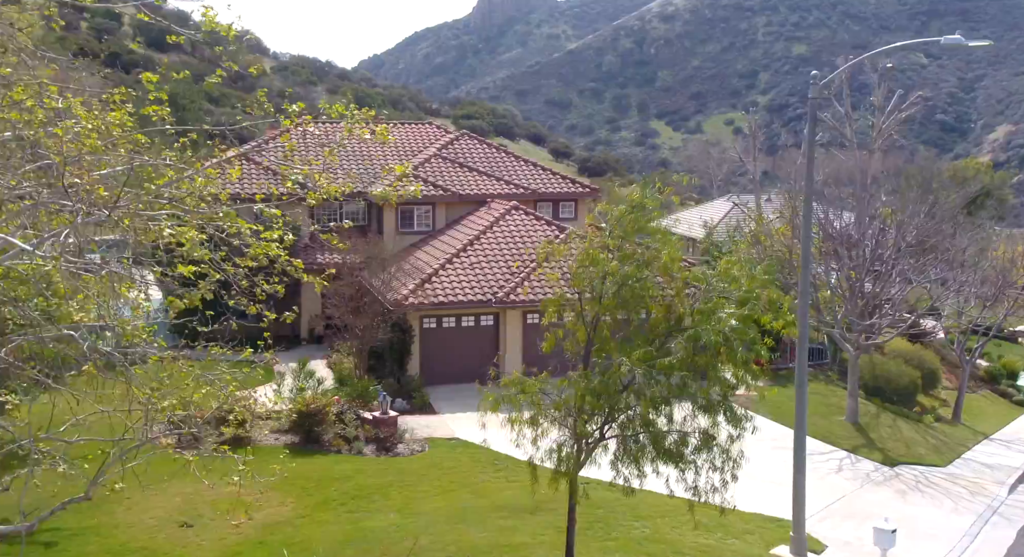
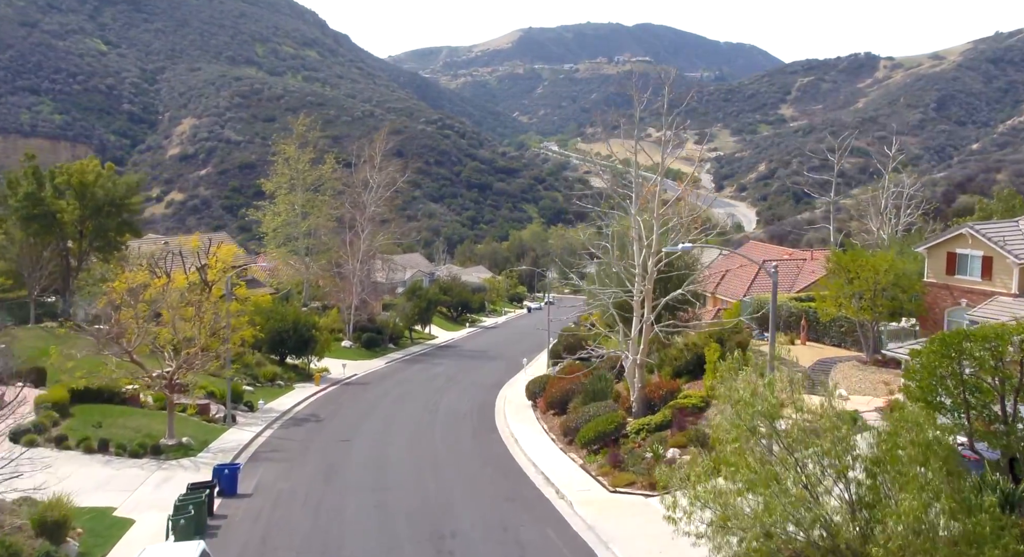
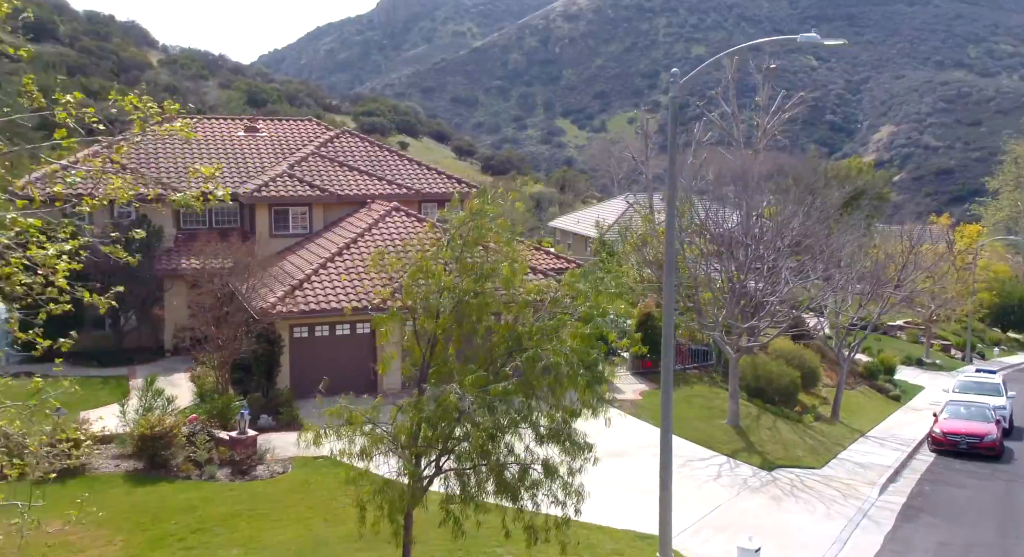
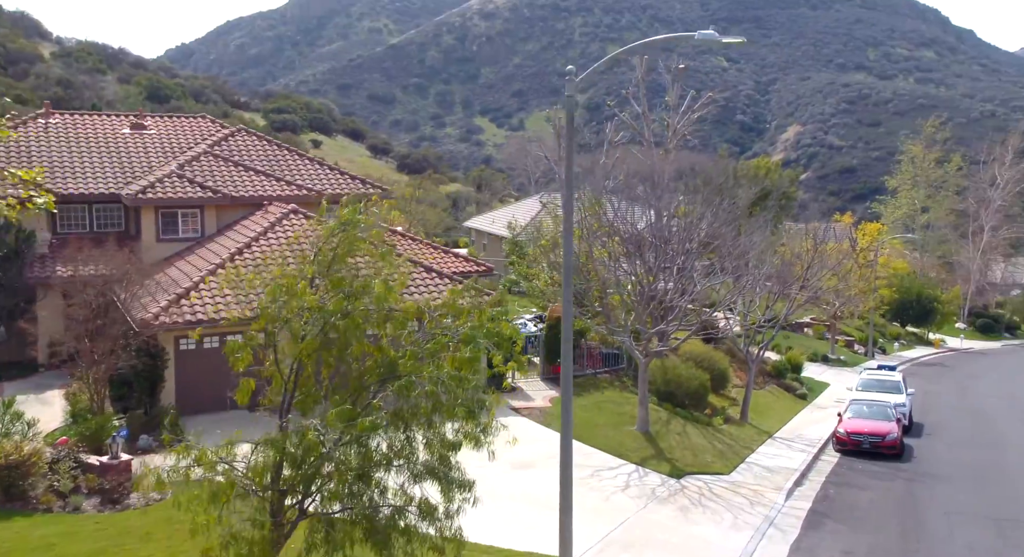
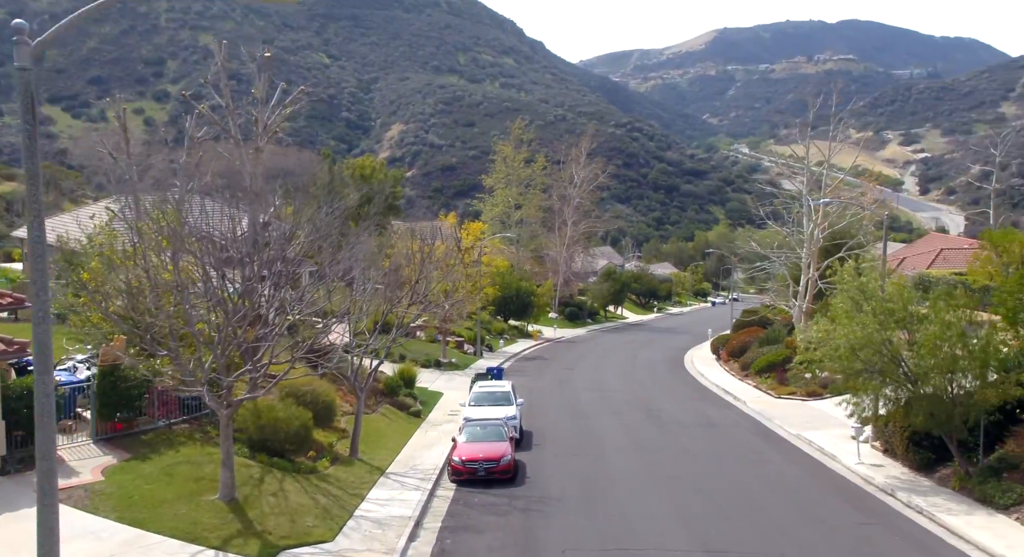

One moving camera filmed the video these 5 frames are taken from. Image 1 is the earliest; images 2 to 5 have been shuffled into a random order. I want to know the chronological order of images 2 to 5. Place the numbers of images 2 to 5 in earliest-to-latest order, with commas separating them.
3, 4, 5, 2
